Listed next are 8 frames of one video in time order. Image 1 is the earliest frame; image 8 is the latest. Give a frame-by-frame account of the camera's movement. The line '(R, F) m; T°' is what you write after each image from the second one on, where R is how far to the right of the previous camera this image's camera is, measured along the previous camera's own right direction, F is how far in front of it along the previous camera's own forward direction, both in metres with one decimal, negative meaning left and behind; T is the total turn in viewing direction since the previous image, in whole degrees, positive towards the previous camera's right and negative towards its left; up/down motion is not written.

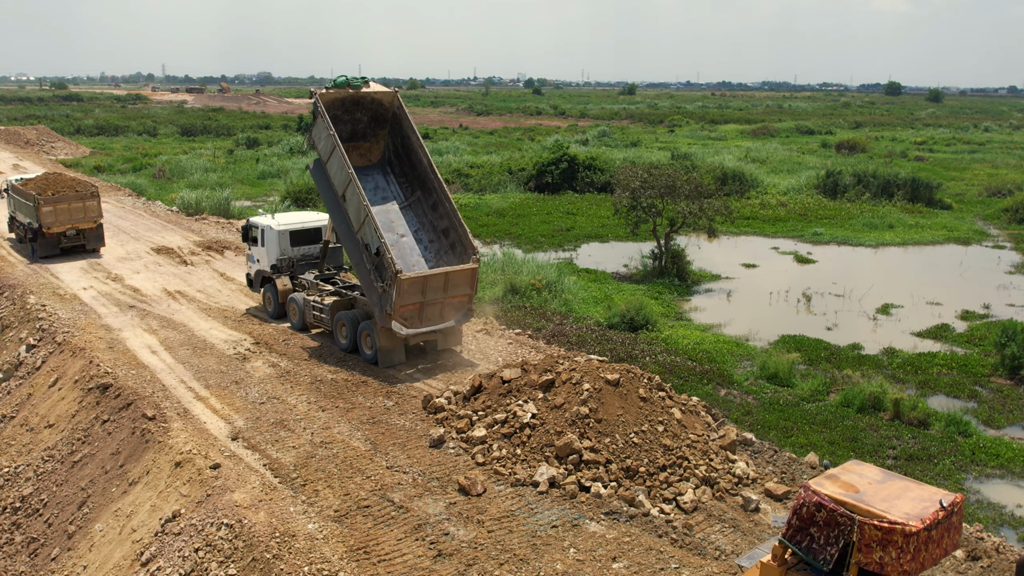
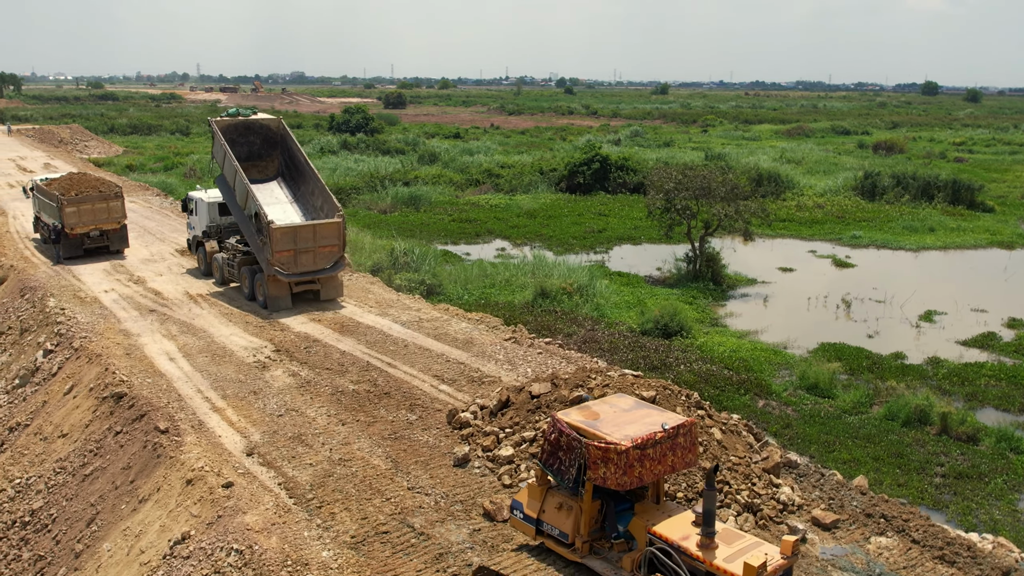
(0.0, +0.5) m; -2°
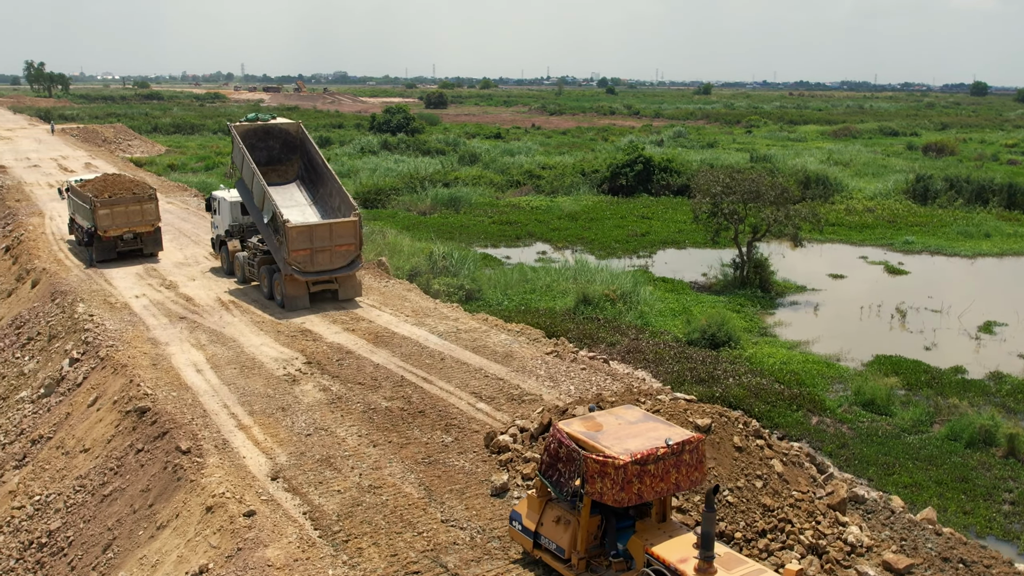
(-0.1, +0.6) m; -3°
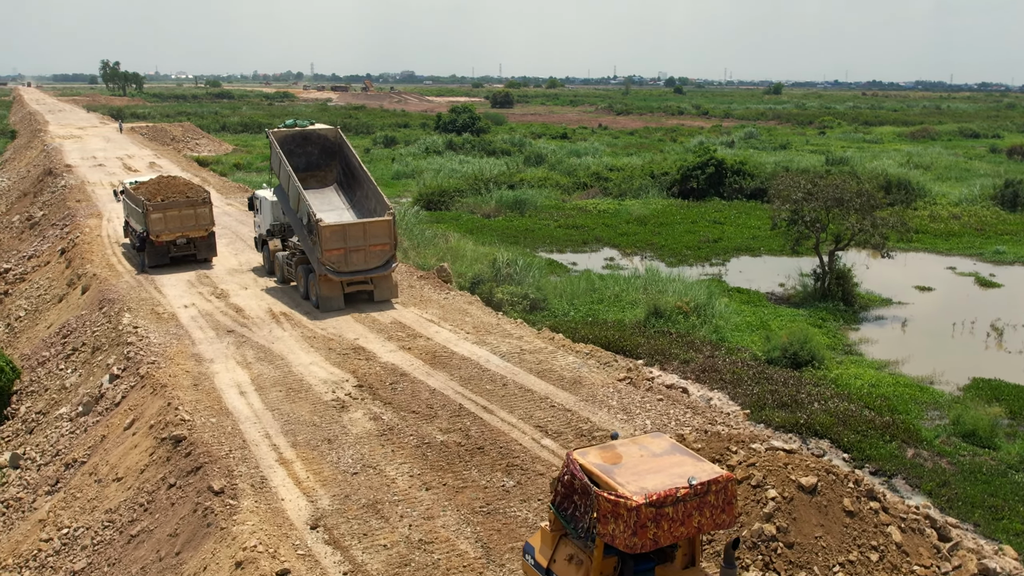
(-0.1, +1.0) m; -5°
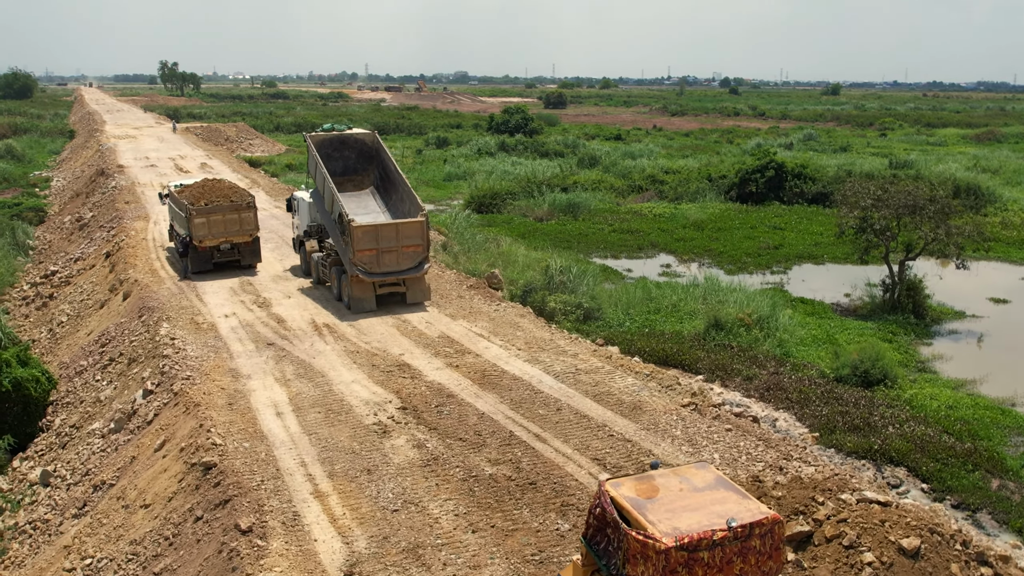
(-0.1, +0.8) m; -4°
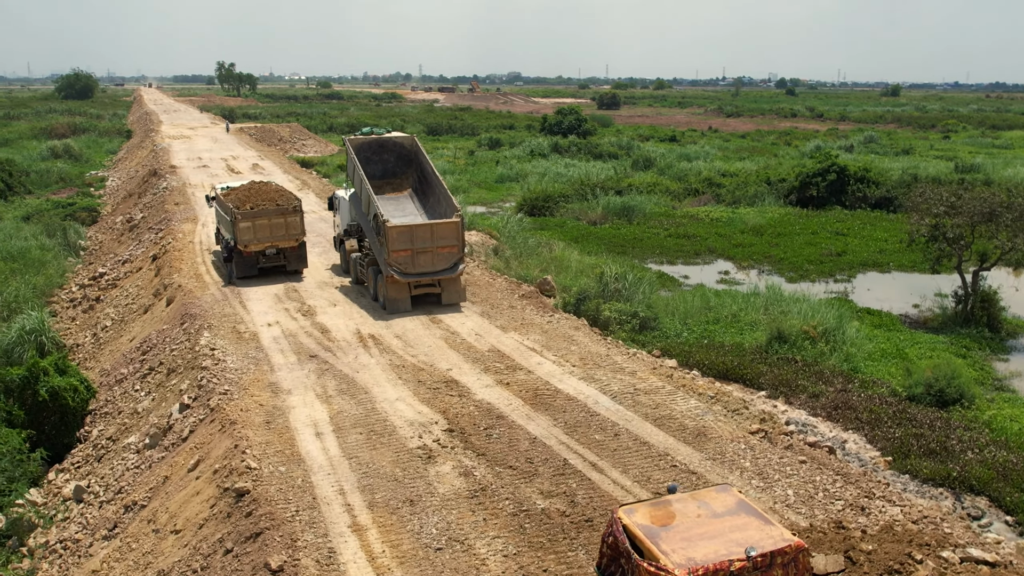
(-0.1, +0.7) m; -4°
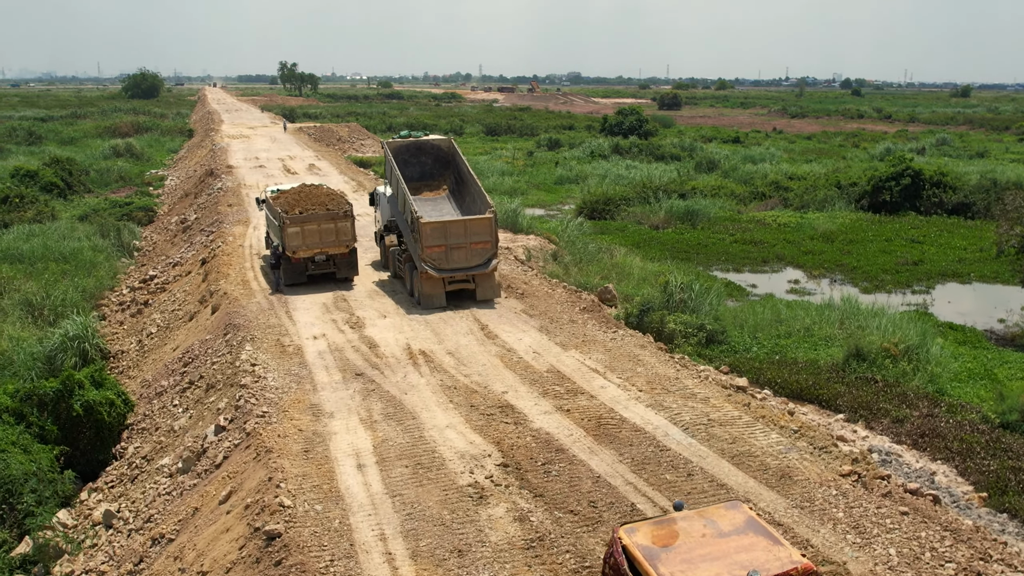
(-0.1, +0.8) m; -4°
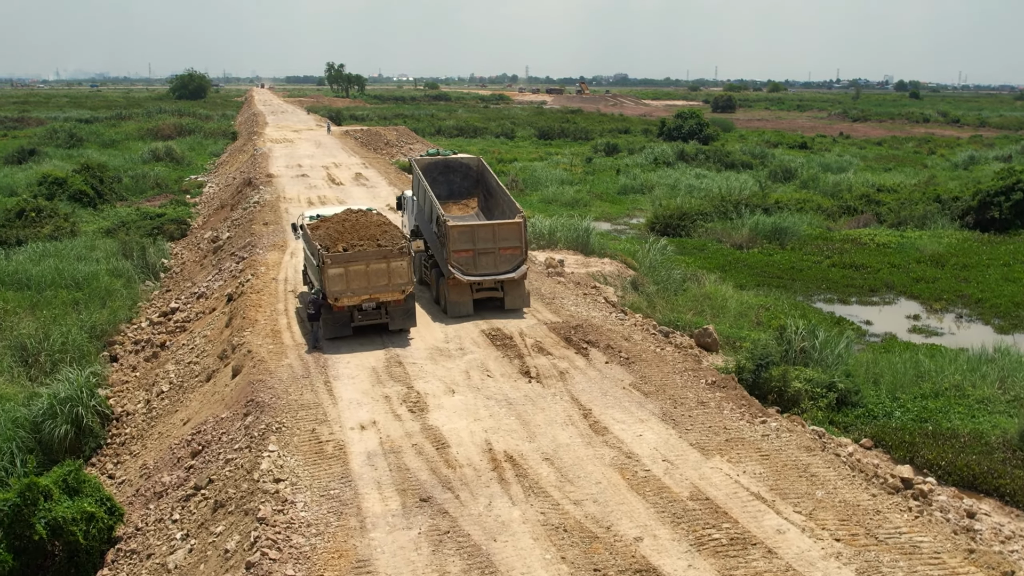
(-0.8, +3.0) m; -3°
